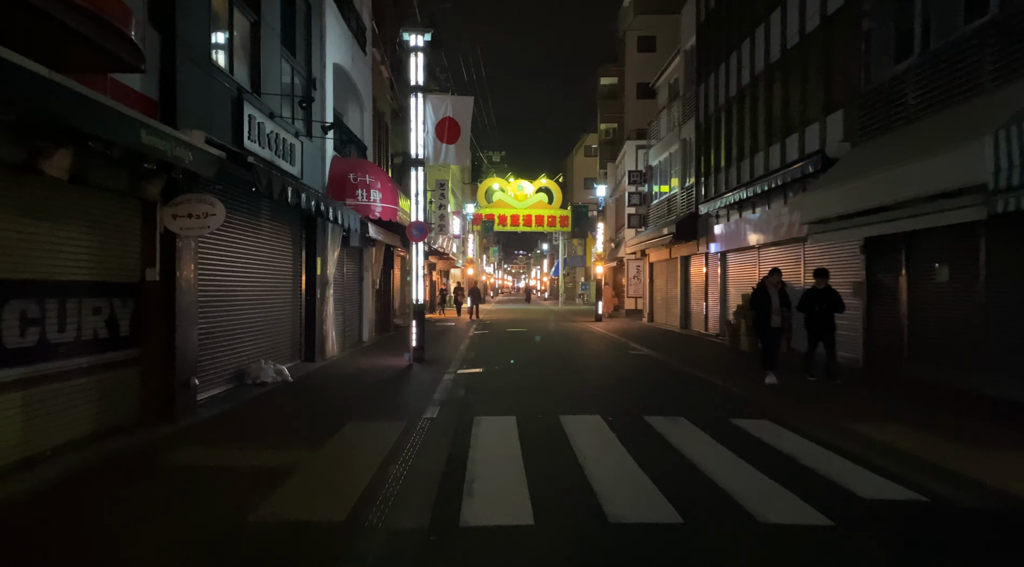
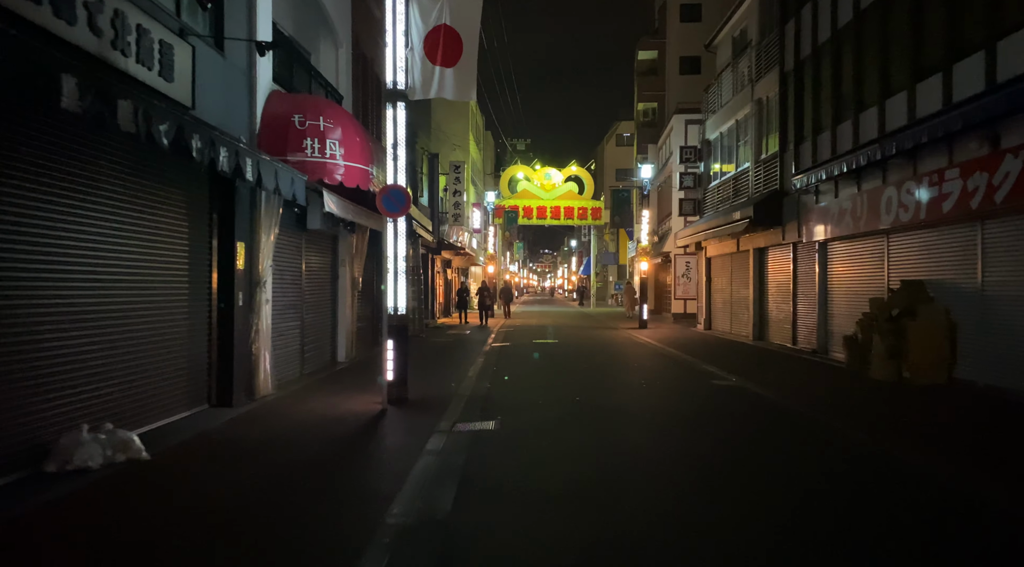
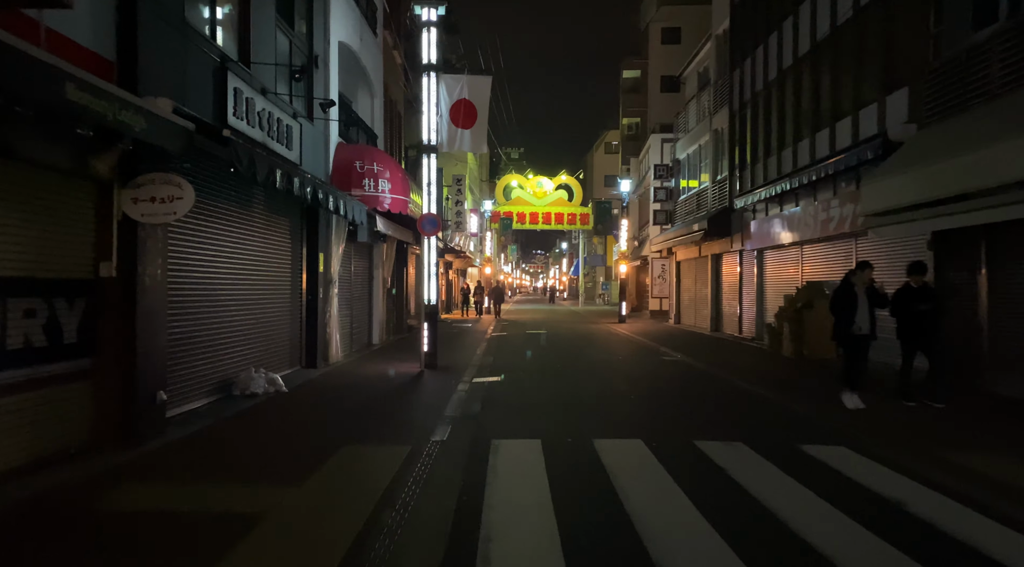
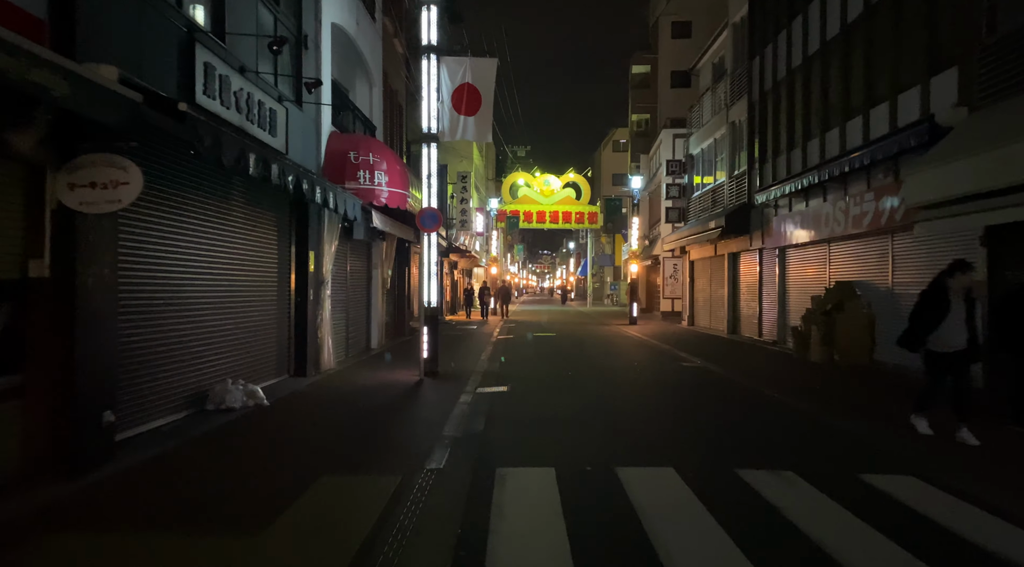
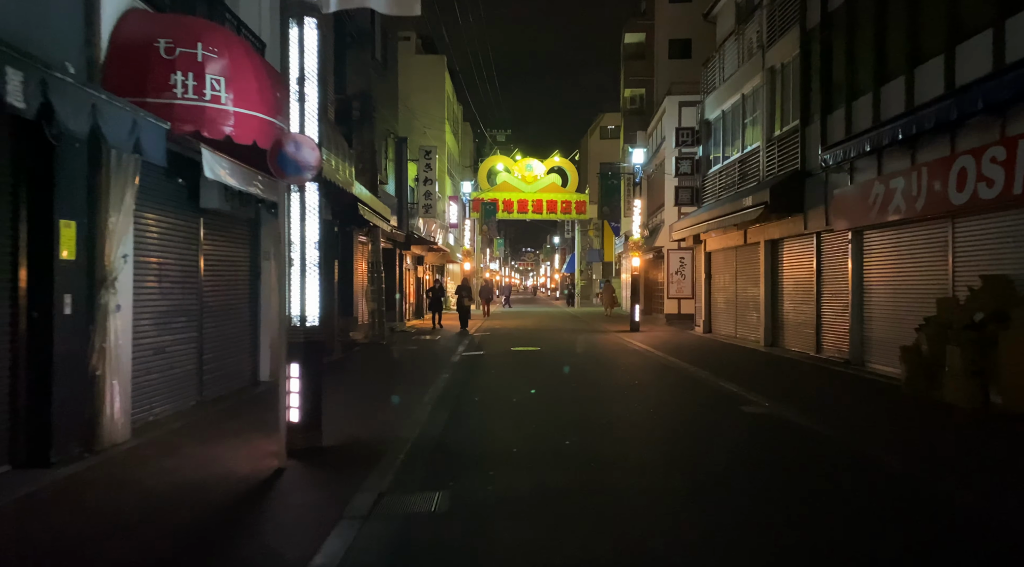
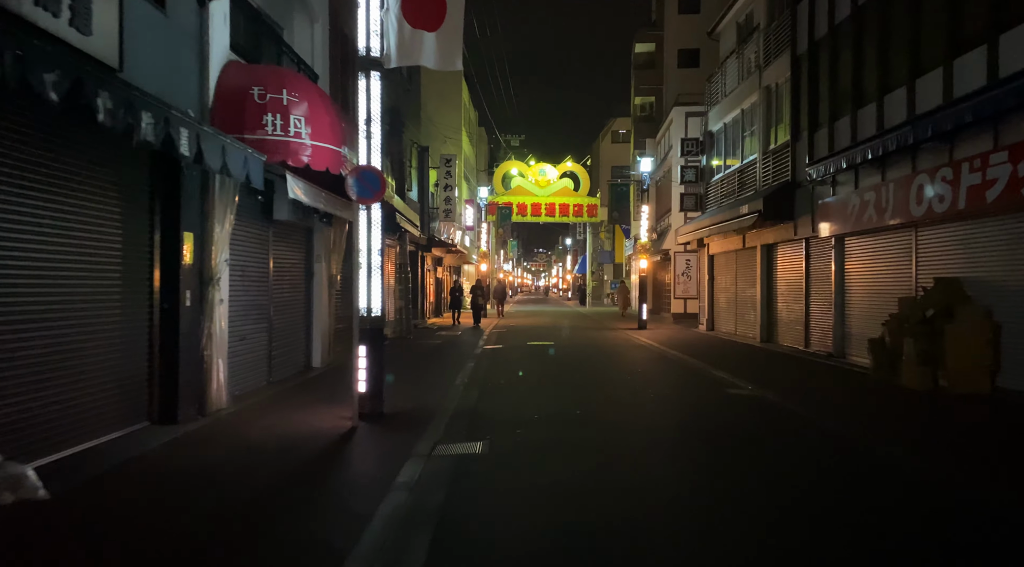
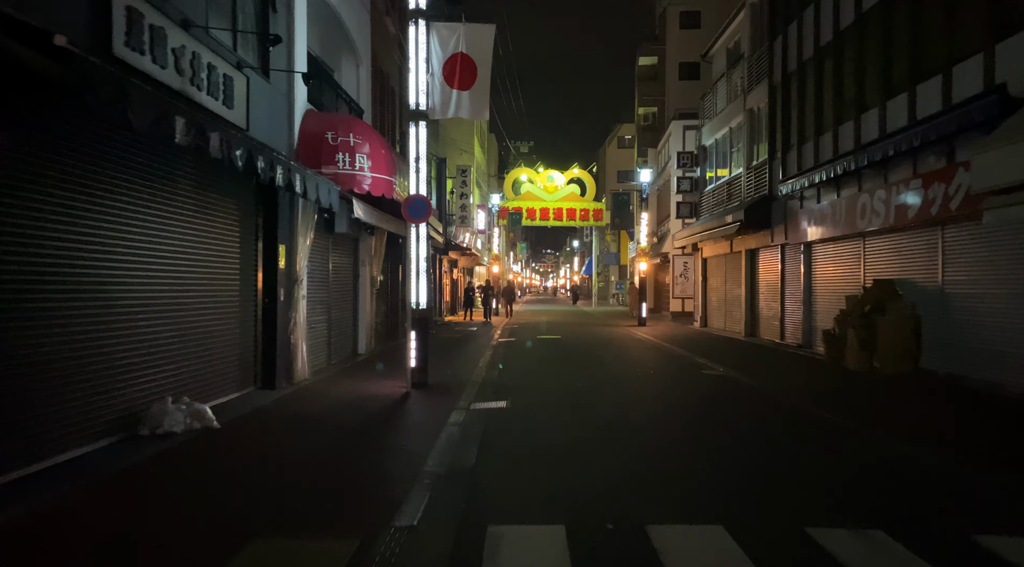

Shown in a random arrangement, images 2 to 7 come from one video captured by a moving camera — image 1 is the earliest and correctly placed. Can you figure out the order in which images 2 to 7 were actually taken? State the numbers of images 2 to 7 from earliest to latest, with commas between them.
3, 4, 7, 2, 6, 5
